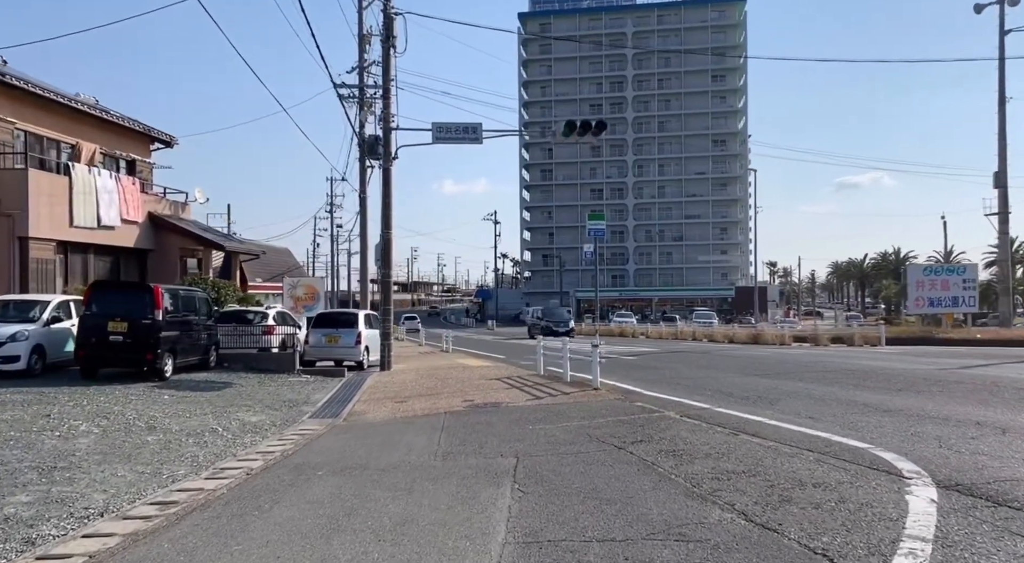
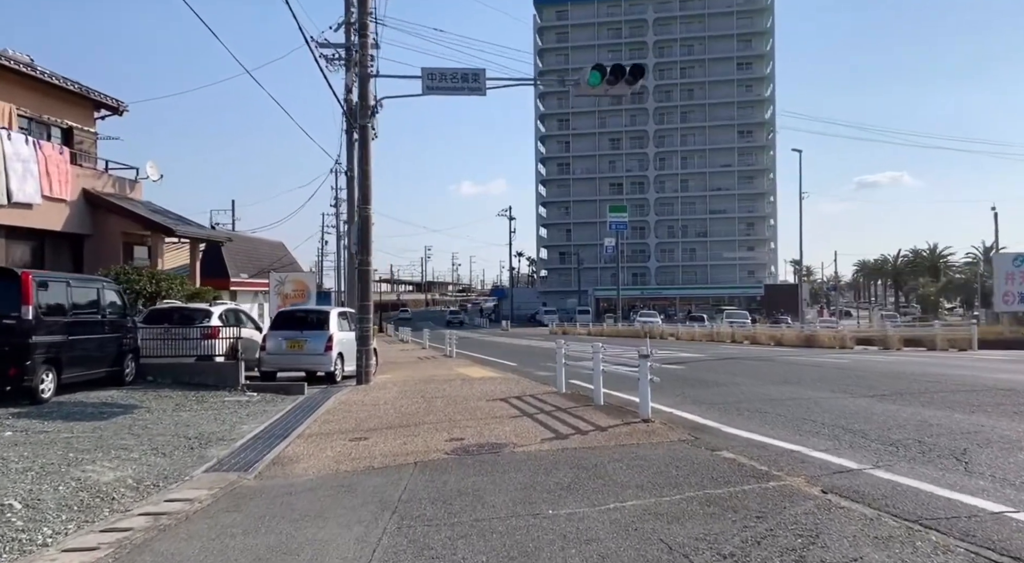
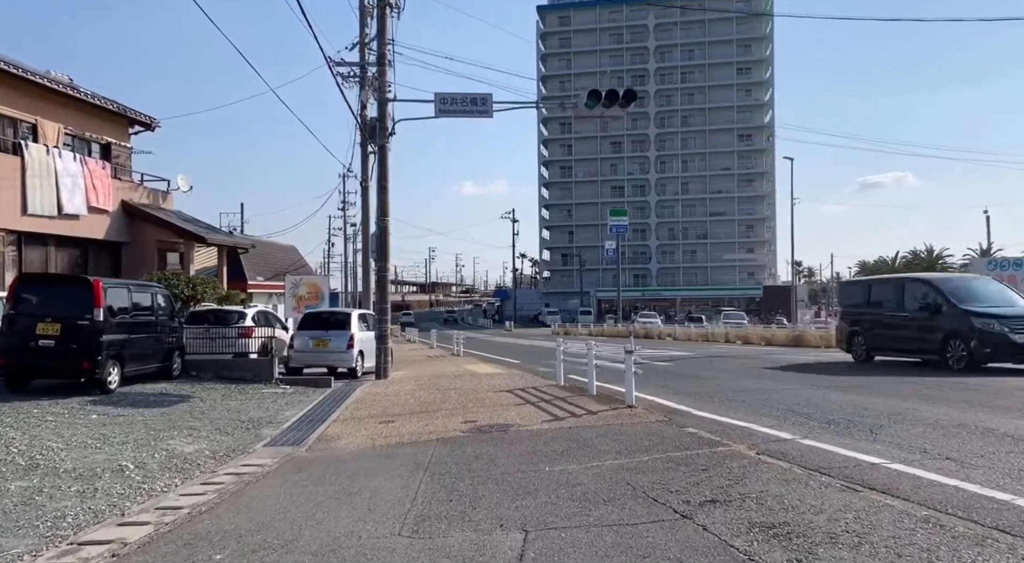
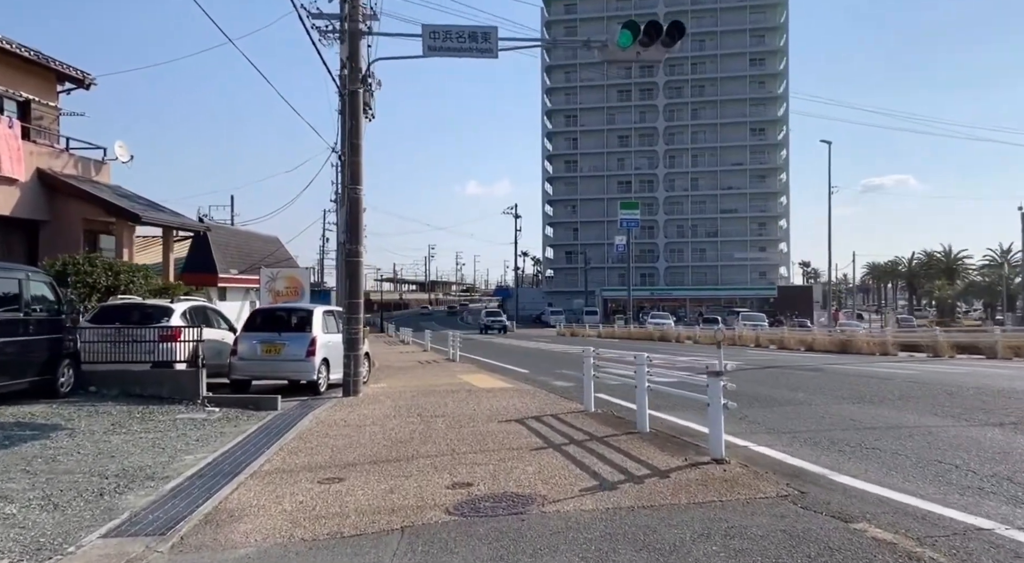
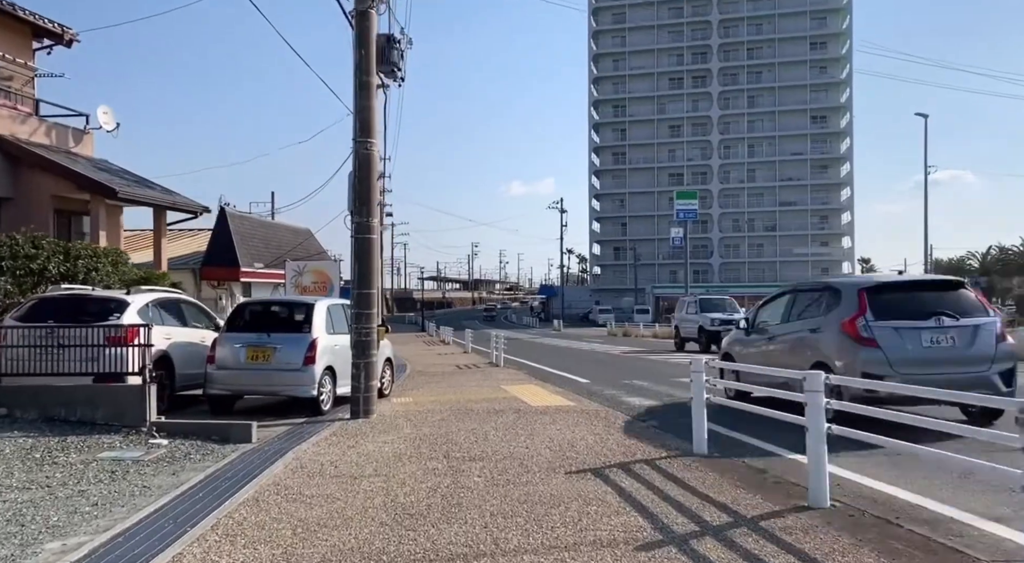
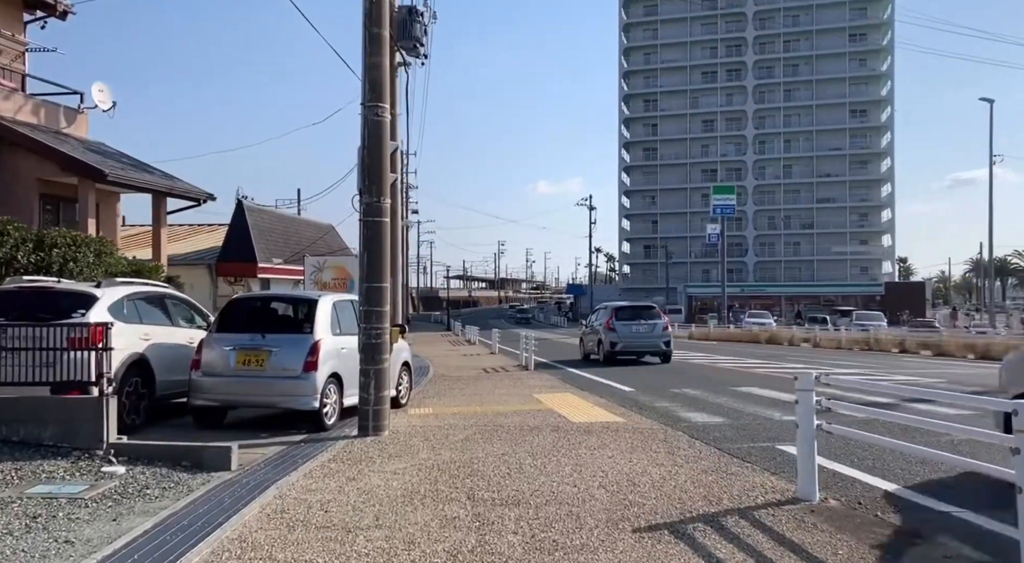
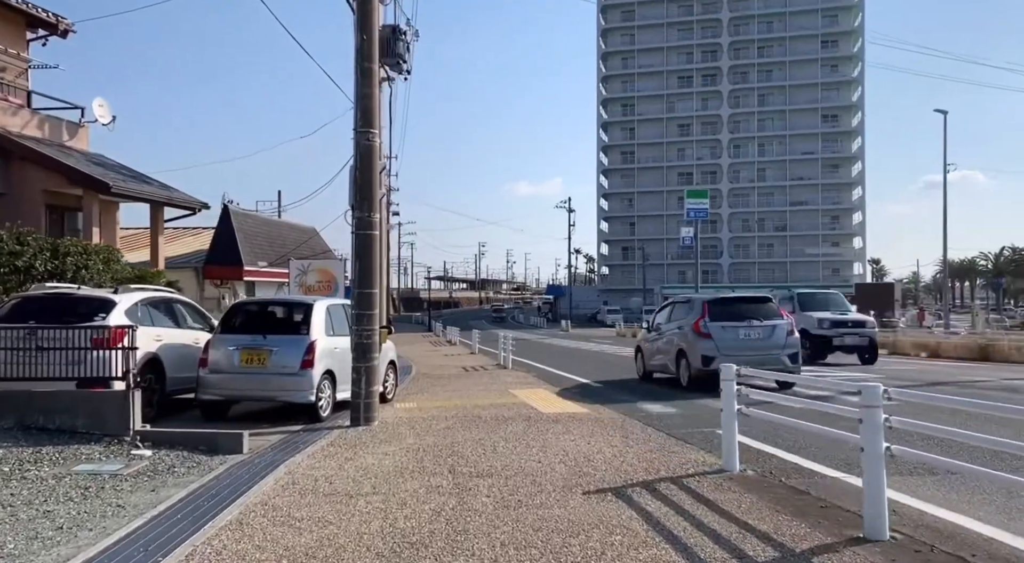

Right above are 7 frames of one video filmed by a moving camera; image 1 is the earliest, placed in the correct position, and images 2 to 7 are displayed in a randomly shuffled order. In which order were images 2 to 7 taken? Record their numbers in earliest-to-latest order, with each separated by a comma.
3, 2, 4, 5, 7, 6
